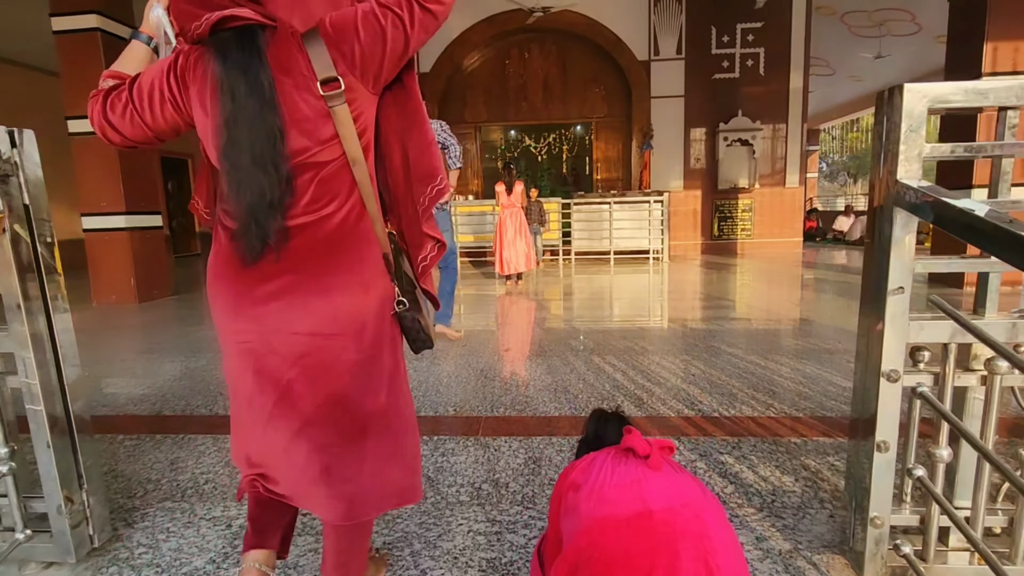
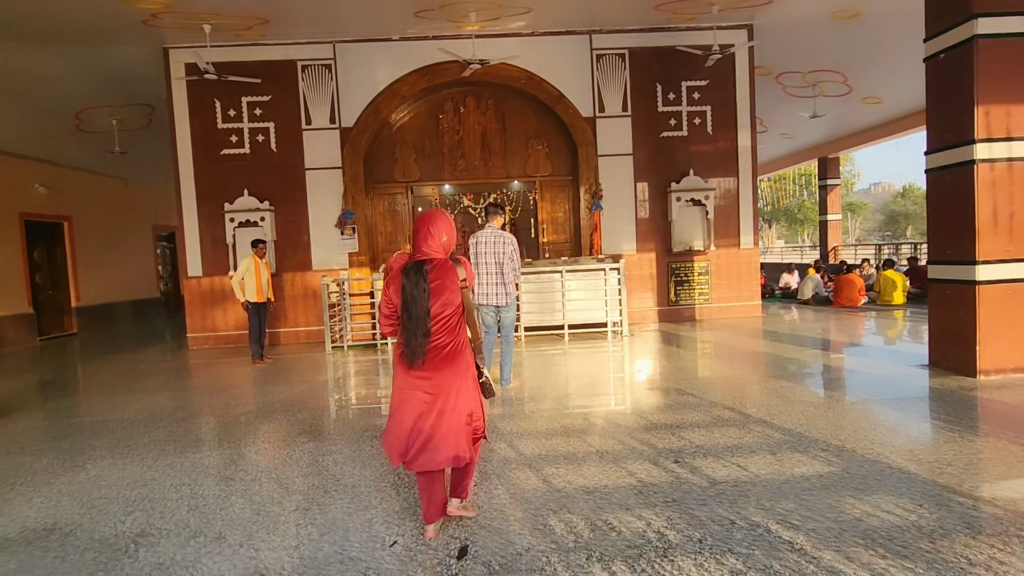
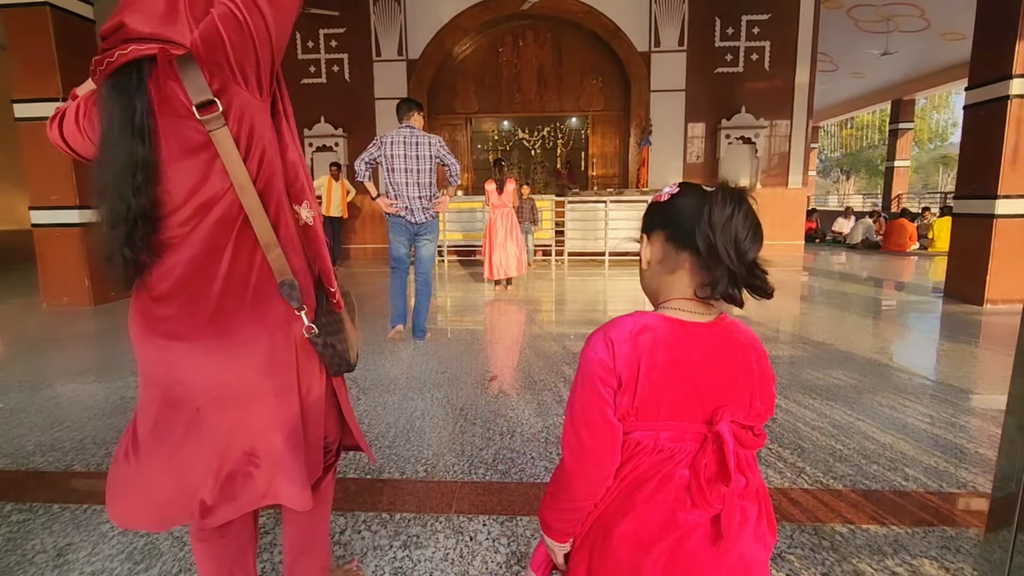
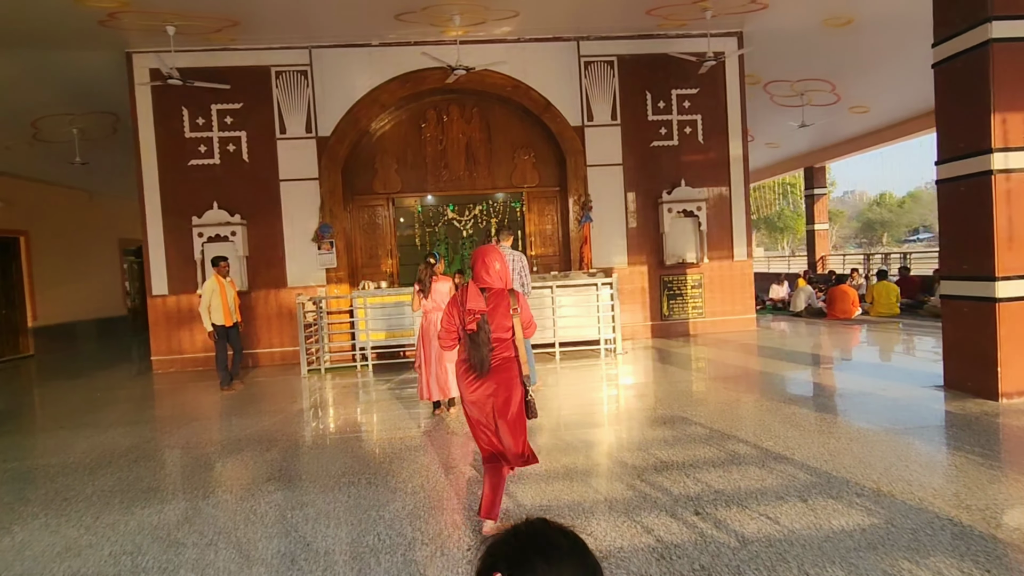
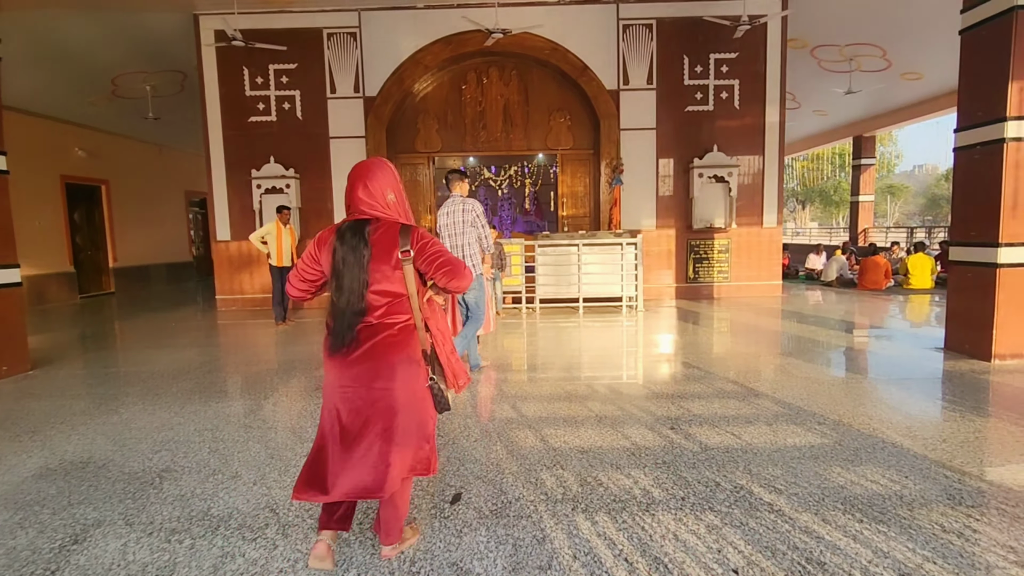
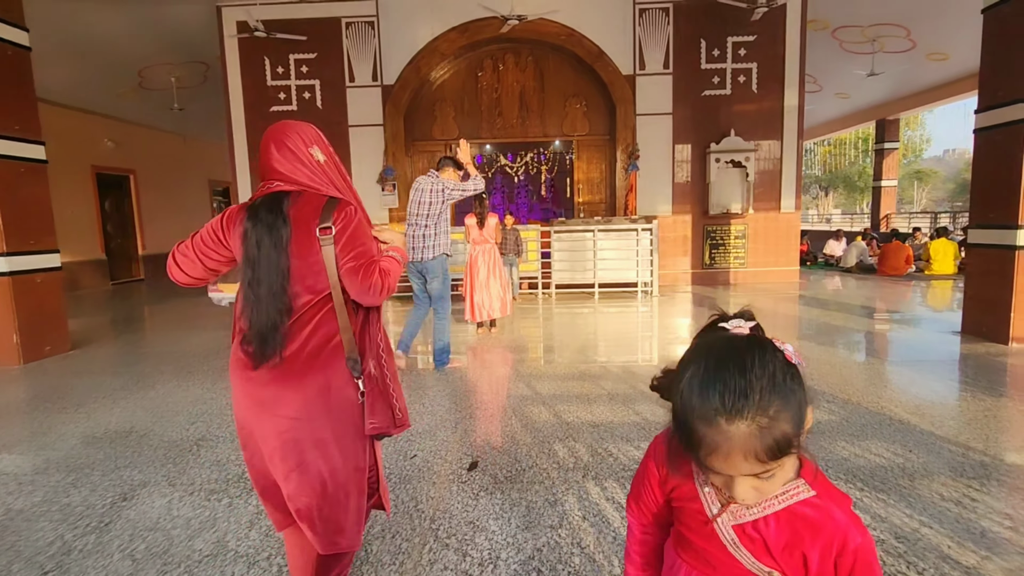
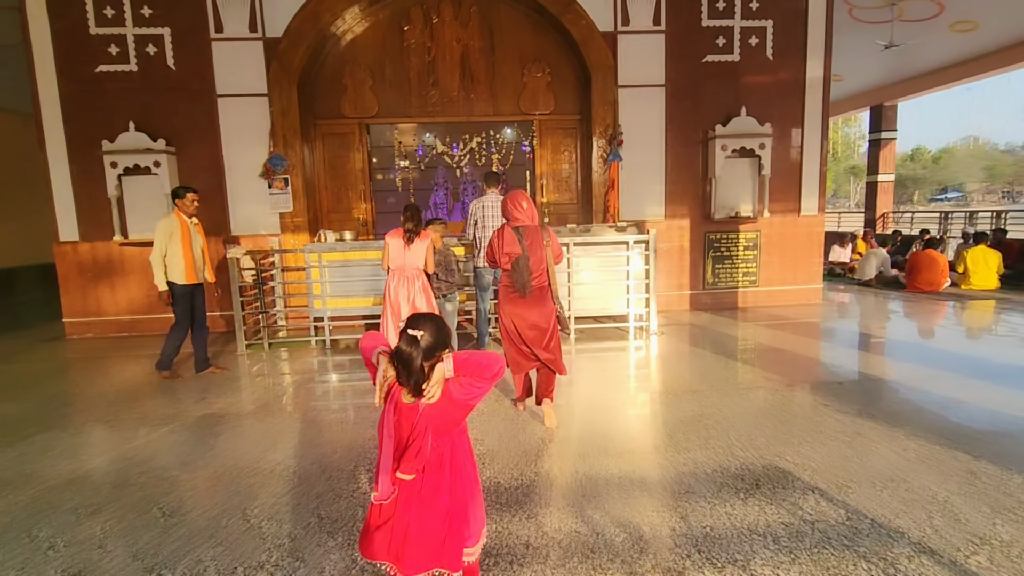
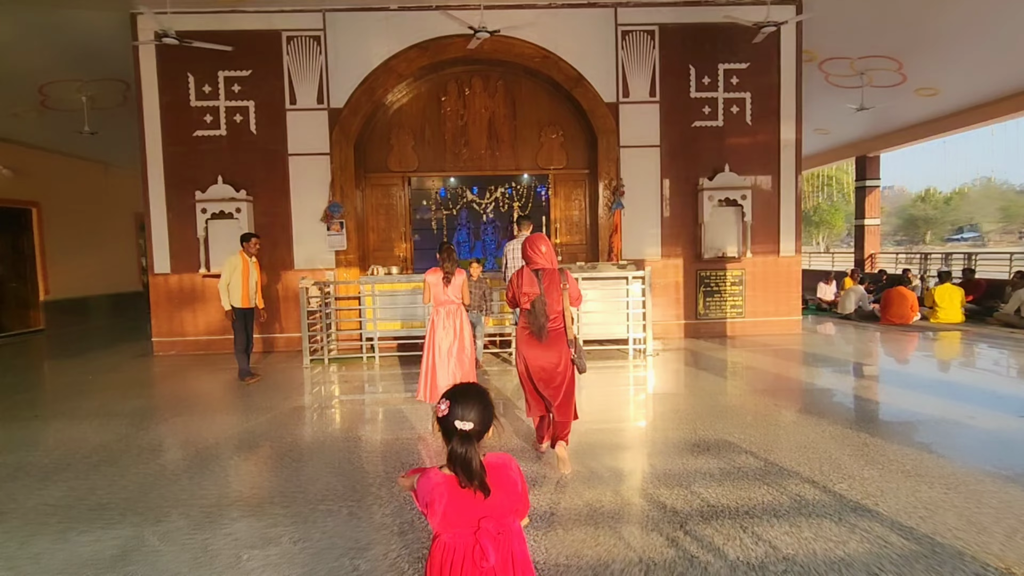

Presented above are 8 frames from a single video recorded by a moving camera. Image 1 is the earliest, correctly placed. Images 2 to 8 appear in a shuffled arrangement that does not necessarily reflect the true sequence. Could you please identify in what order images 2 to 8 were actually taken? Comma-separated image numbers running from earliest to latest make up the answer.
3, 6, 5, 2, 4, 8, 7
